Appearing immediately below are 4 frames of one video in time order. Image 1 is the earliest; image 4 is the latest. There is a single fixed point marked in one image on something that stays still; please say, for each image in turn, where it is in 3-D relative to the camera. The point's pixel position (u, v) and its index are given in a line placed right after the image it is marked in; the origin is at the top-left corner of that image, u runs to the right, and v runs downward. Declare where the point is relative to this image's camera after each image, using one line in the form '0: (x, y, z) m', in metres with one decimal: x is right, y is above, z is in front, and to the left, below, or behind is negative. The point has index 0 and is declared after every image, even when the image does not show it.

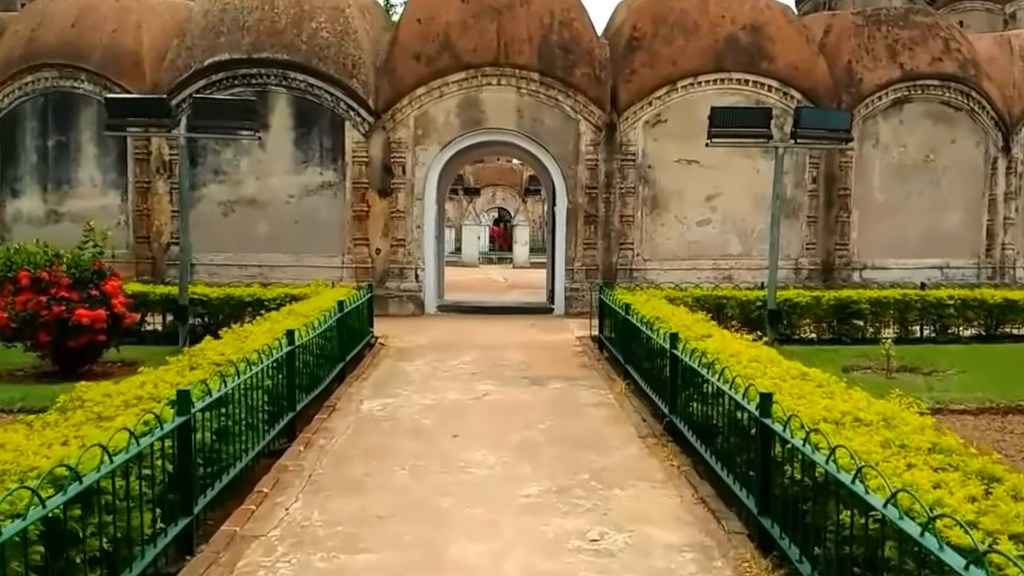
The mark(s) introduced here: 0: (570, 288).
0: (+0.8, 0.0, +14.7) m
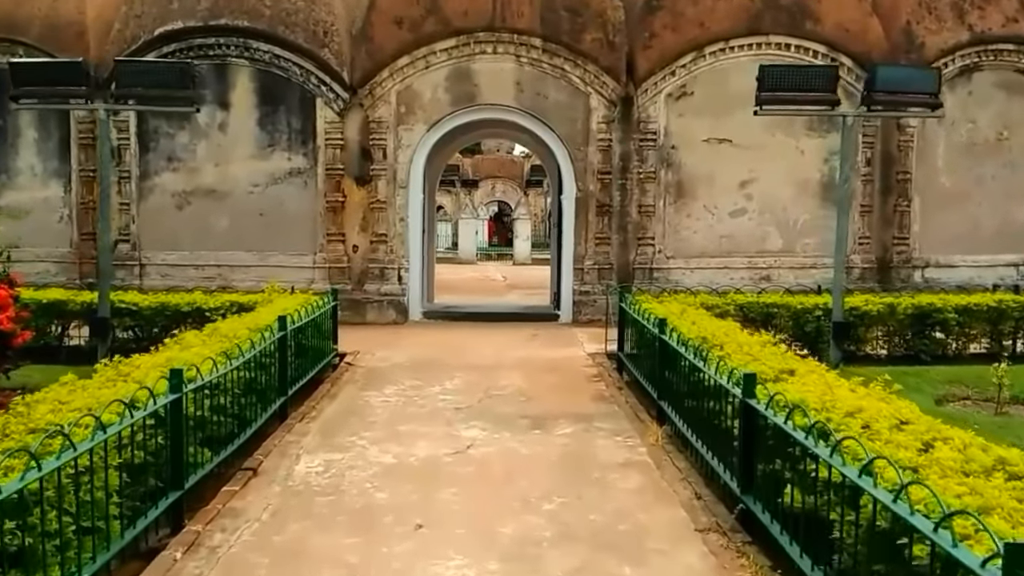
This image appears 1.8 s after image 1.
0: (+0.9, 0.0, +12.6) m
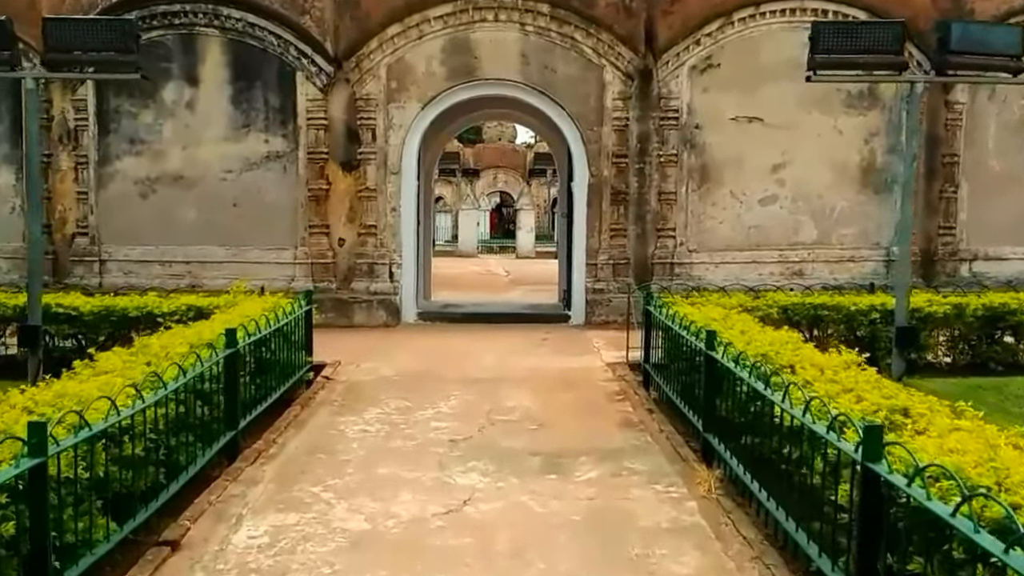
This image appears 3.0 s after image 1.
0: (+0.9, 0.0, +11.2) m
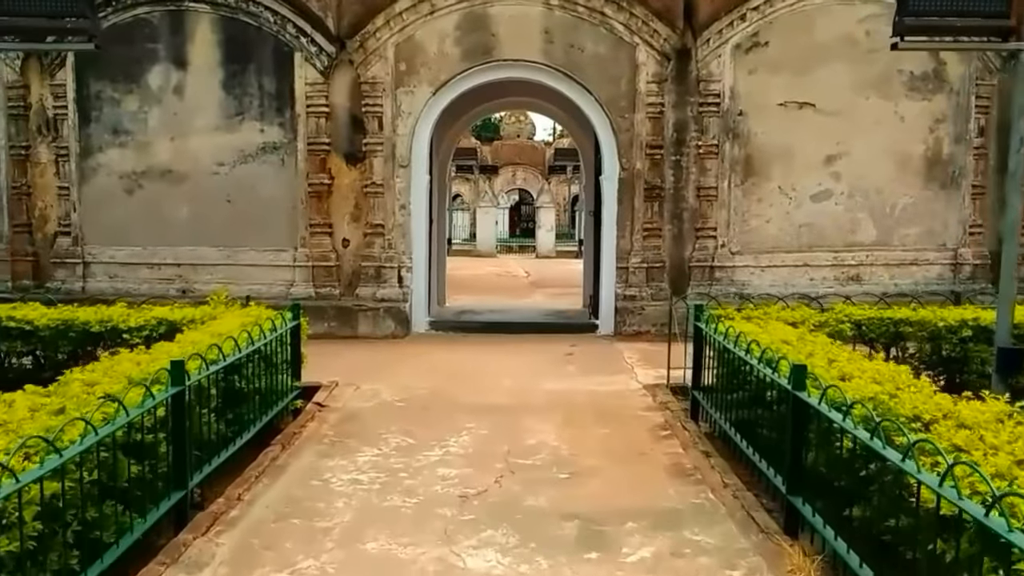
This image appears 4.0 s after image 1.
0: (+1.1, -0.1, +10.1) m
